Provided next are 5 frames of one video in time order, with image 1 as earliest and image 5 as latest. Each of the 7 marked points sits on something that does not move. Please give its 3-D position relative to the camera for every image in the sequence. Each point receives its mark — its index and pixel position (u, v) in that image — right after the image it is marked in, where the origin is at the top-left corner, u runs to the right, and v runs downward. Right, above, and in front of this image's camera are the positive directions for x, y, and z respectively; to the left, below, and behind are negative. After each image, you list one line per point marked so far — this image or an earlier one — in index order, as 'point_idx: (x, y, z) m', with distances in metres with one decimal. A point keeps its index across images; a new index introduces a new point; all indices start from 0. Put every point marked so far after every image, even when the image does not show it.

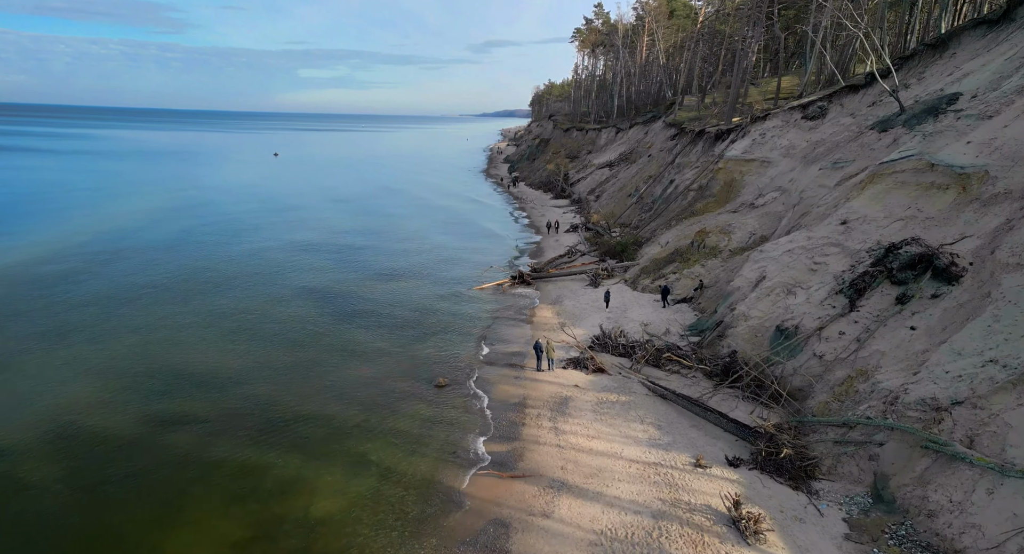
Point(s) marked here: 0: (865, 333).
0: (+9.9, -1.6, +16.7) m
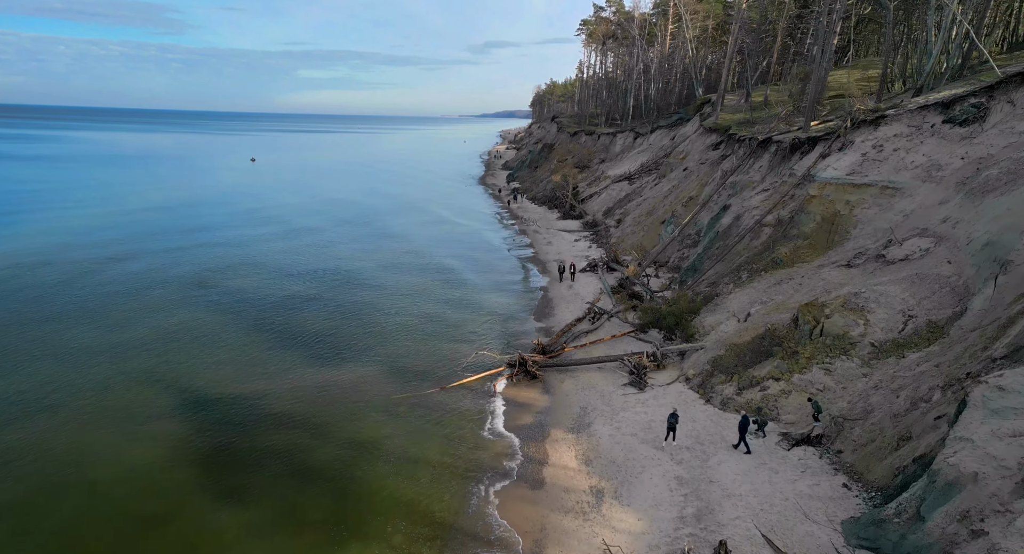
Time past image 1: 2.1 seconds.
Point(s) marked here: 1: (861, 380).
0: (+9.8, -4.8, +5.0) m
1: (+9.6, -2.8, +16.4) m
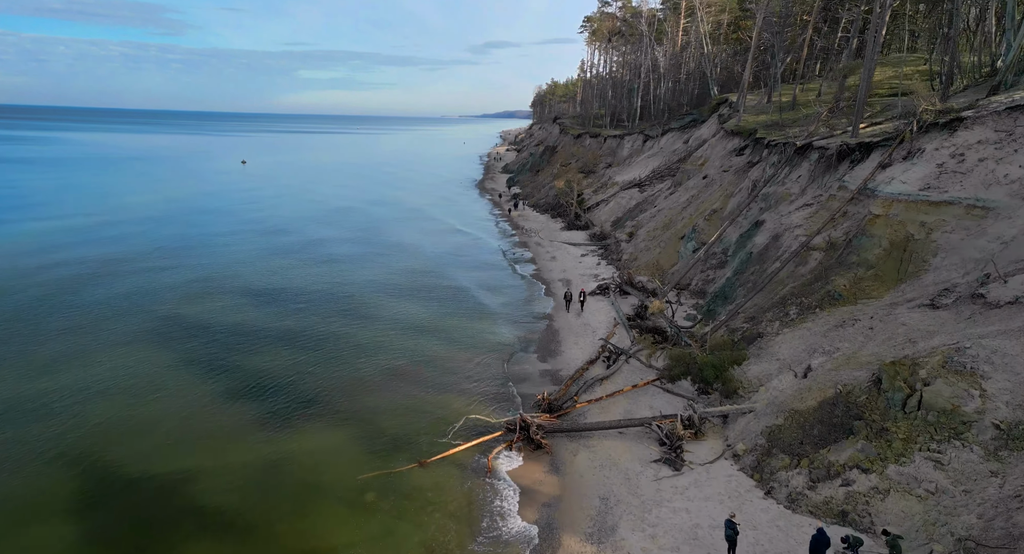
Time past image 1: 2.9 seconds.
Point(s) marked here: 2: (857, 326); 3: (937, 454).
0: (+9.8, -6.0, +0.6) m
1: (+9.6, -4.1, +11.9) m
2: (+10.5, -1.5, +18.1) m
3: (+9.2, -3.8, +12.8) m
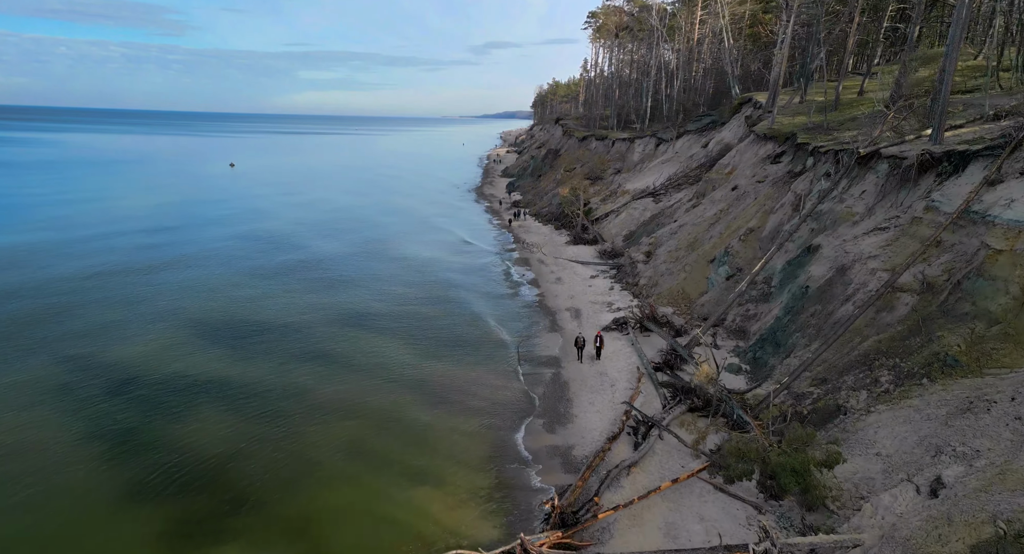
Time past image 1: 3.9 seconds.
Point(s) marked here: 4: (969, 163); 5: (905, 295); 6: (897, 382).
0: (+9.7, -7.5, -4.6) m
1: (+9.5, -5.5, +6.7) m
2: (+10.5, -2.9, +12.9) m
3: (+9.1, -5.3, +7.6) m
4: (+14.7, +3.7, +19.0) m
5: (+11.5, -0.5, +17.4) m
6: (+9.9, -2.7, +15.4) m
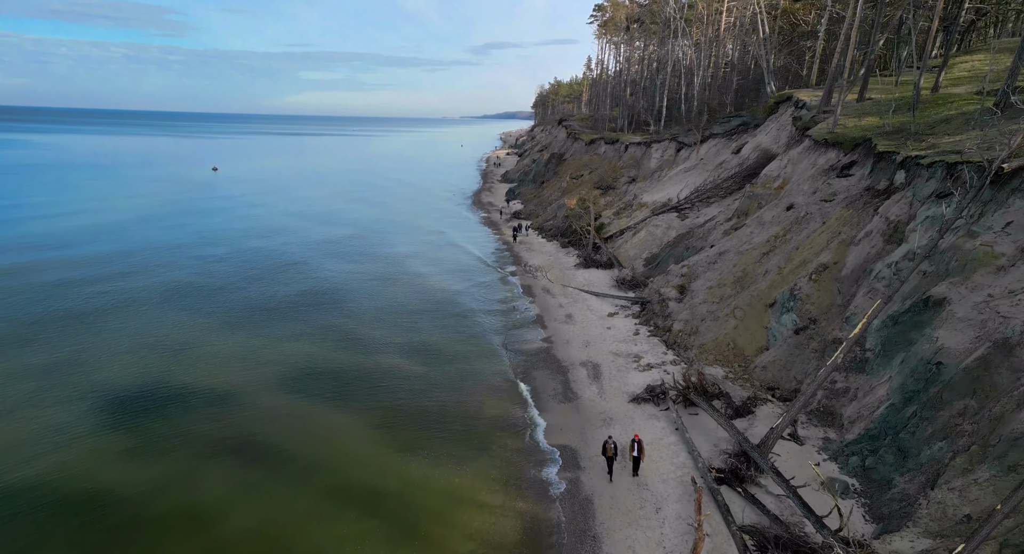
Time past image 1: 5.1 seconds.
0: (+9.7, -9.3, -11.4) m
1: (+9.5, -7.4, -0.1) m
2: (+10.5, -4.8, +6.2) m
3: (+9.1, -7.1, +0.8) m
4: (+14.7, +1.9, +12.2) m
5: (+11.5, -2.4, +10.6) m
6: (+9.9, -4.5, +8.6) m
